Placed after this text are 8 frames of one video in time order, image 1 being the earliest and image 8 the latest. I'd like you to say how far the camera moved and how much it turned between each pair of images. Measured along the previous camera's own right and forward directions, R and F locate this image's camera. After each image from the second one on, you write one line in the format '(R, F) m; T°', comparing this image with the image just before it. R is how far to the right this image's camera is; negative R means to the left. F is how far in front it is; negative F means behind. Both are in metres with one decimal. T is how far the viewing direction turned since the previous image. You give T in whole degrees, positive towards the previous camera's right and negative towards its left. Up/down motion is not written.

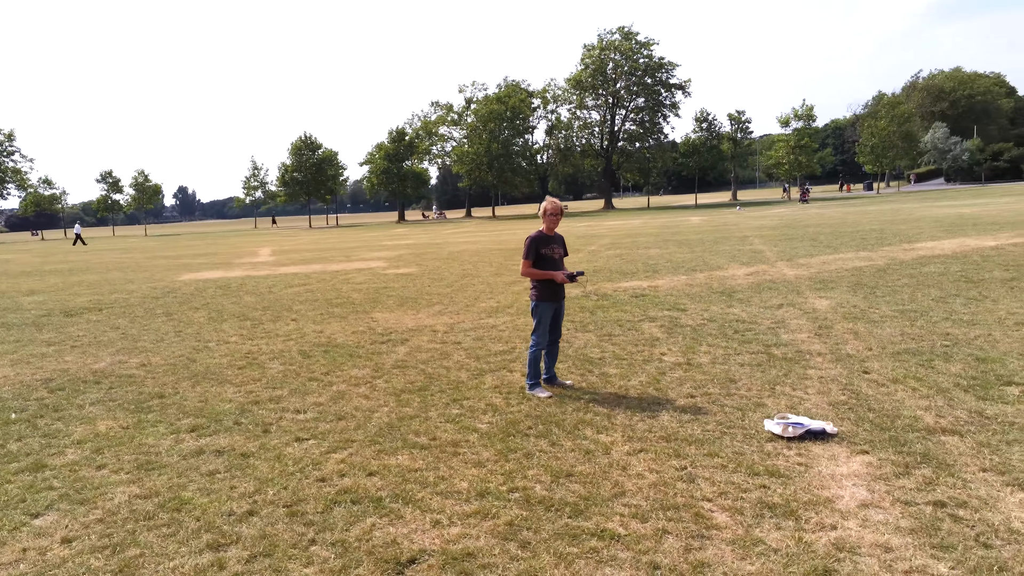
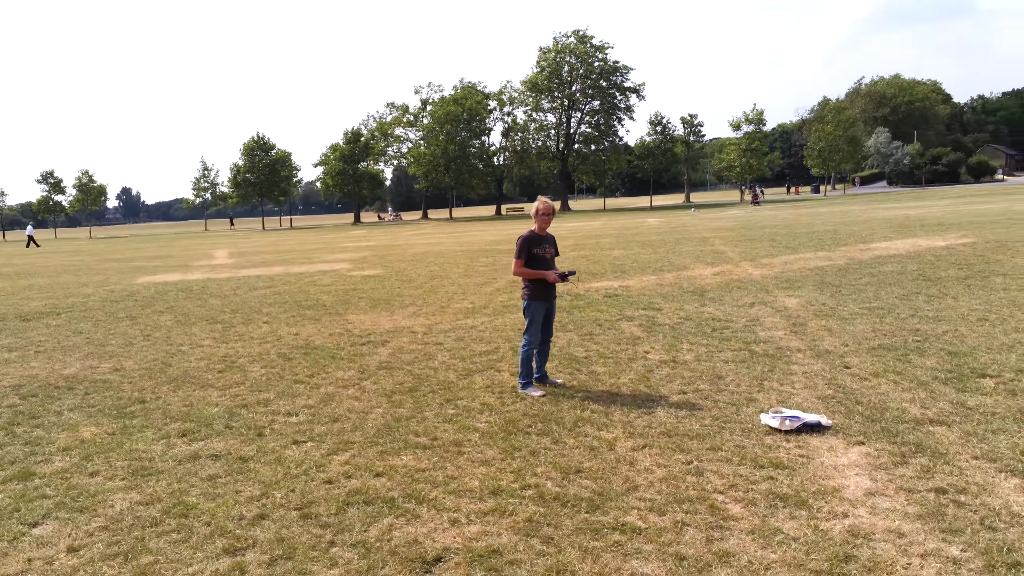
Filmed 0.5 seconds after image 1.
(-0.3, 0.0) m; +4°
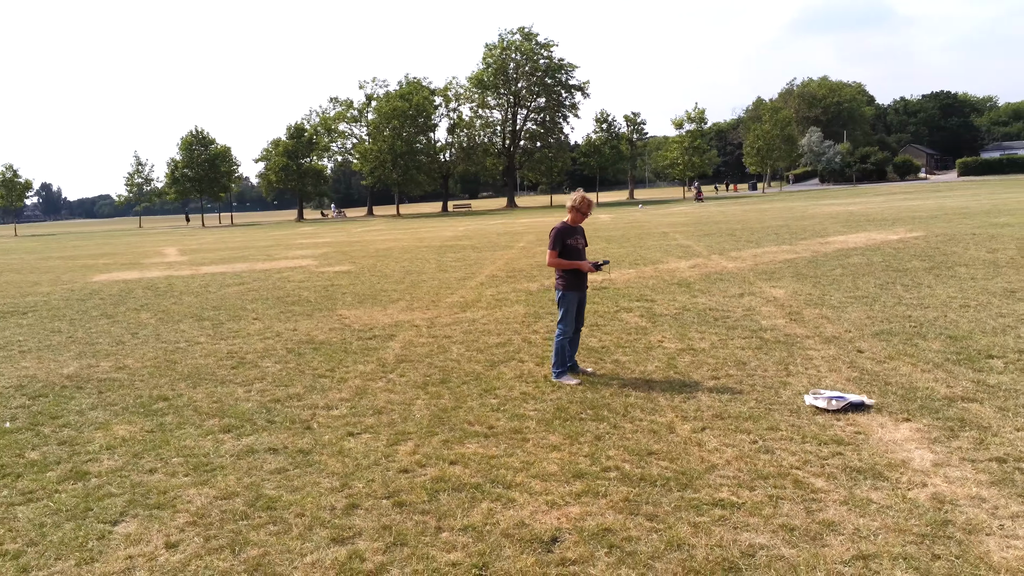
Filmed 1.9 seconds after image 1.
(-0.8, 0.0) m; +5°
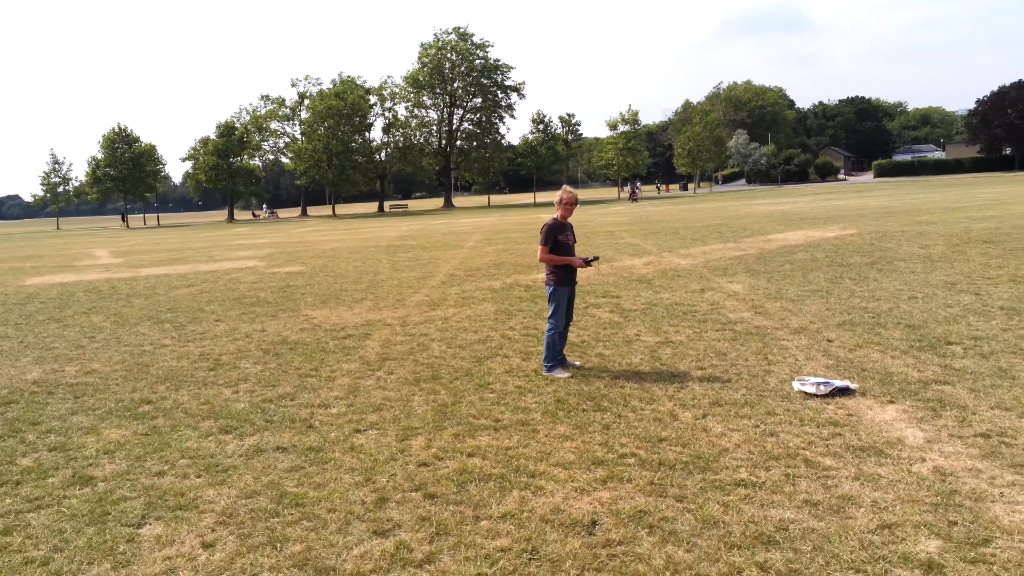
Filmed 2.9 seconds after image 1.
(-0.5, -0.1) m; +5°
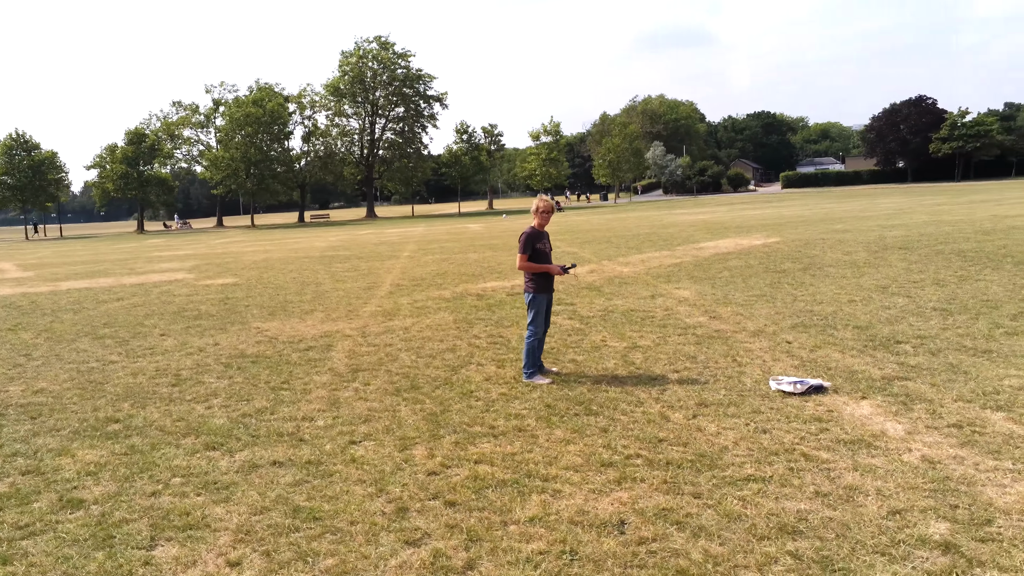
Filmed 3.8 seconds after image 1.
(-0.5, 0.0) m; +6°
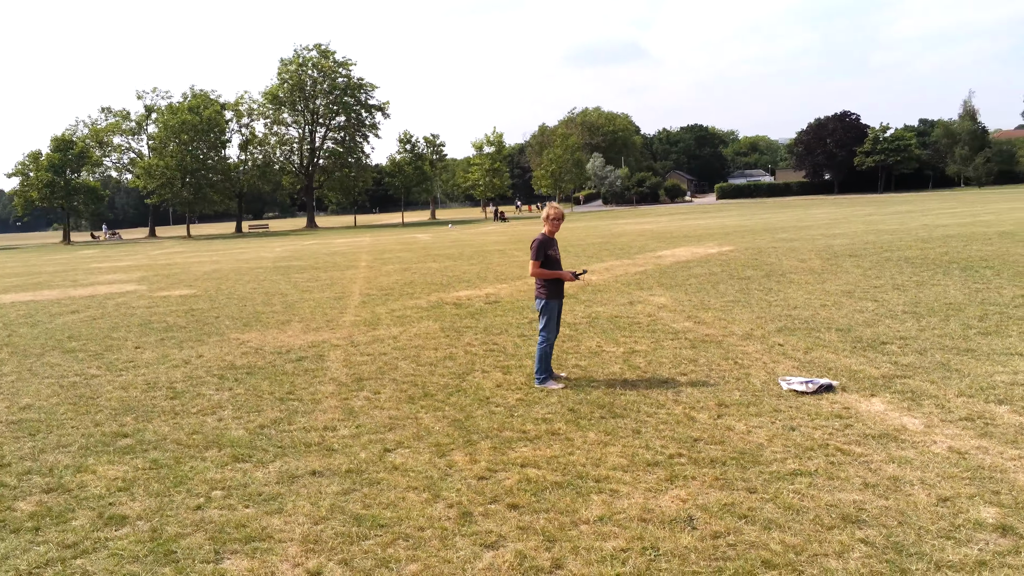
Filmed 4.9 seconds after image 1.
(-0.7, 0.0) m; +5°
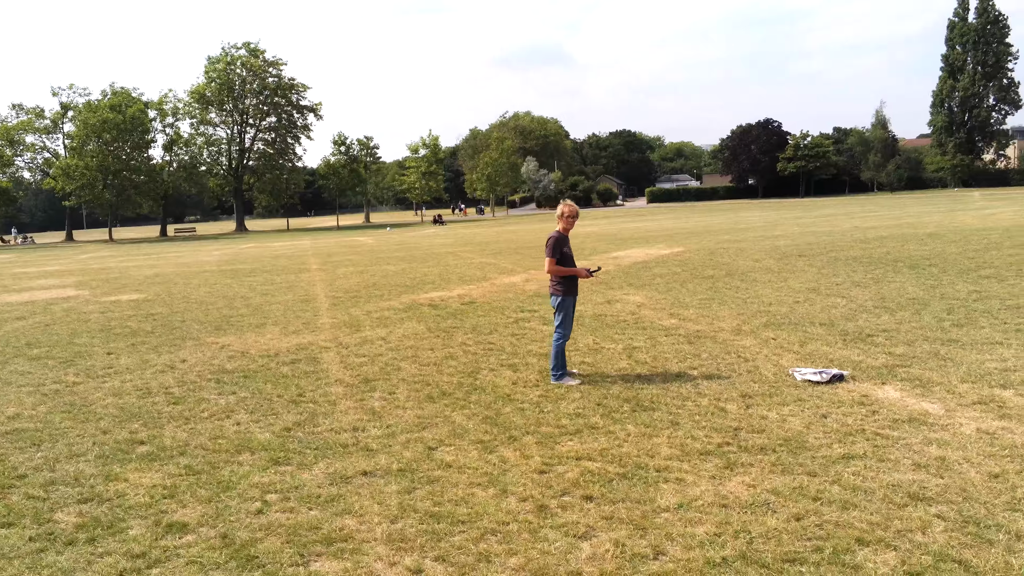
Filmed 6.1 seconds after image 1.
(-0.8, 0.0) m; +6°
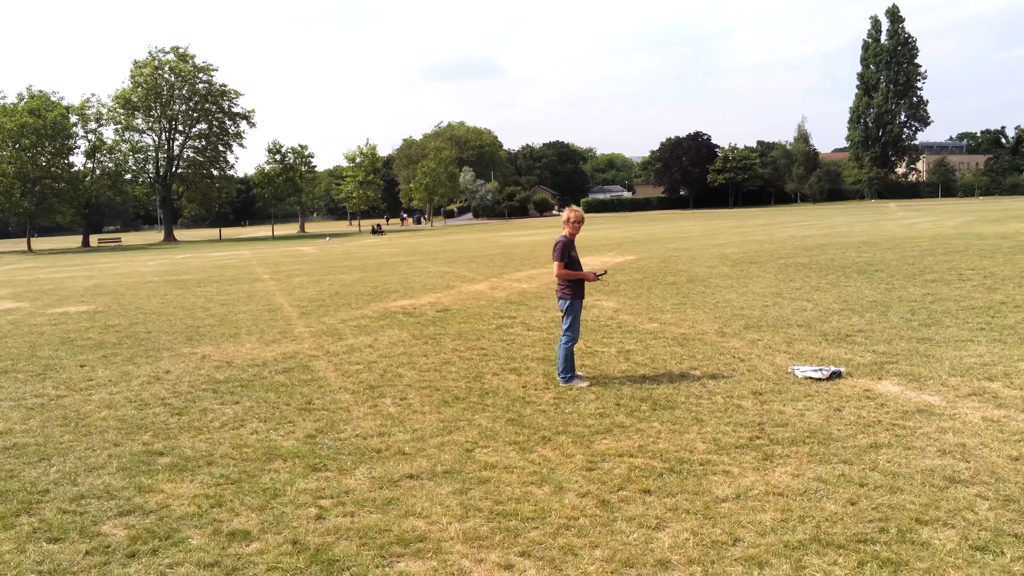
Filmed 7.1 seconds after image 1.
(-0.7, 0.0) m; +5°
